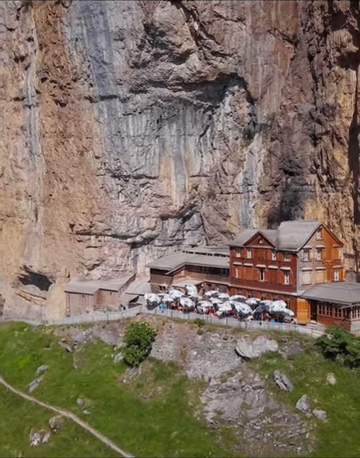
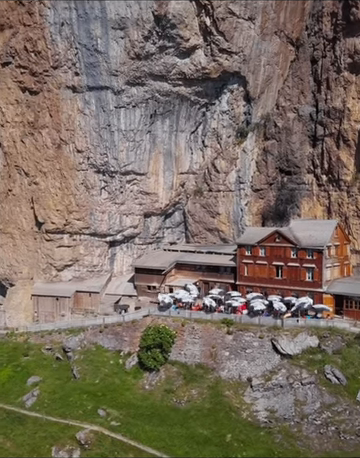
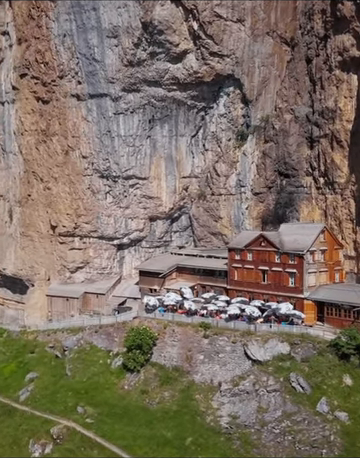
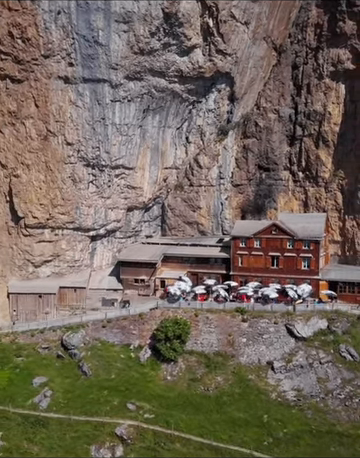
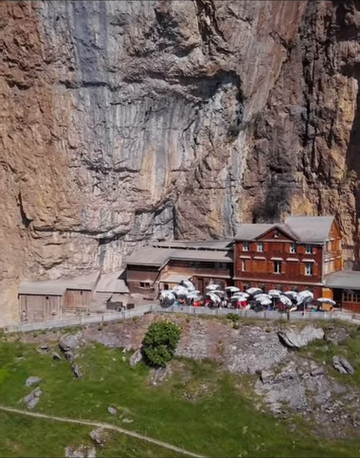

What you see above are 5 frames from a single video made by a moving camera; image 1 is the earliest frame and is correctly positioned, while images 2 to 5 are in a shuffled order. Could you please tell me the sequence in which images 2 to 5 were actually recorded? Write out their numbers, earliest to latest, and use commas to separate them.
3, 2, 5, 4
